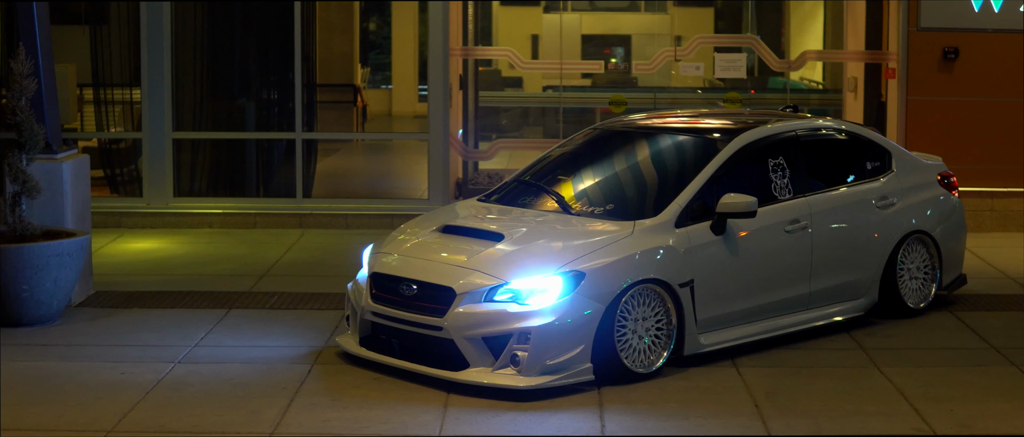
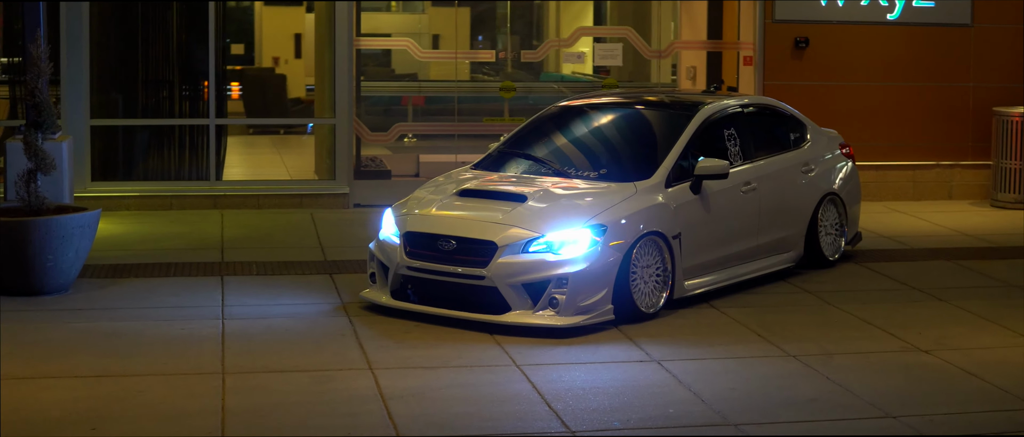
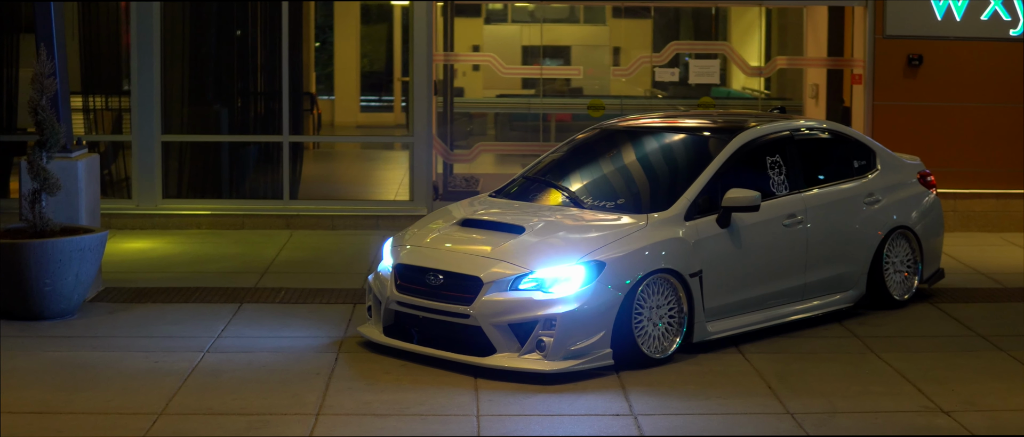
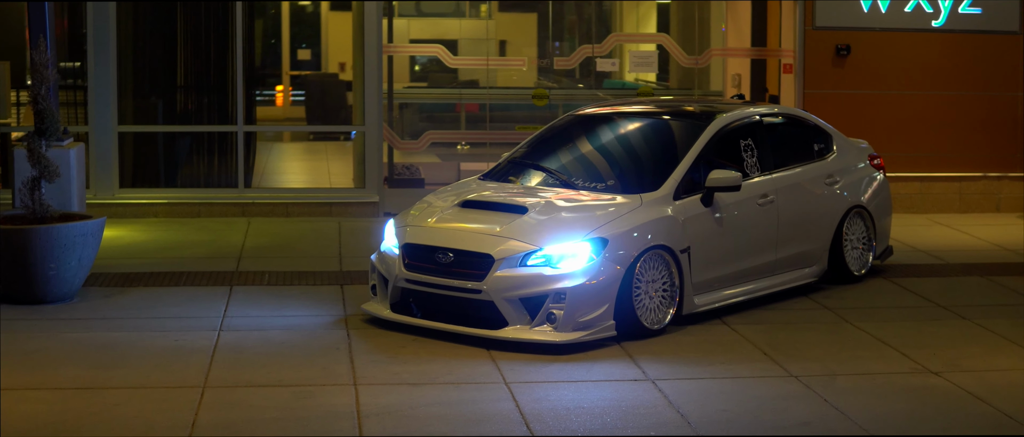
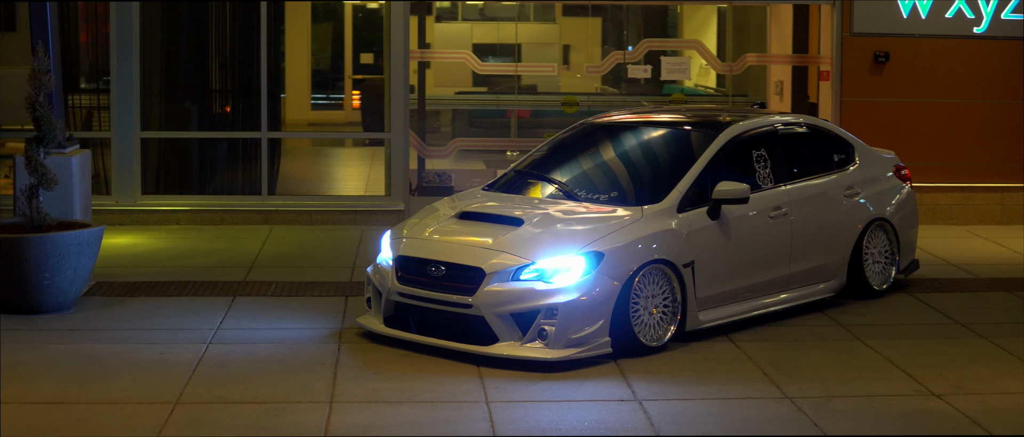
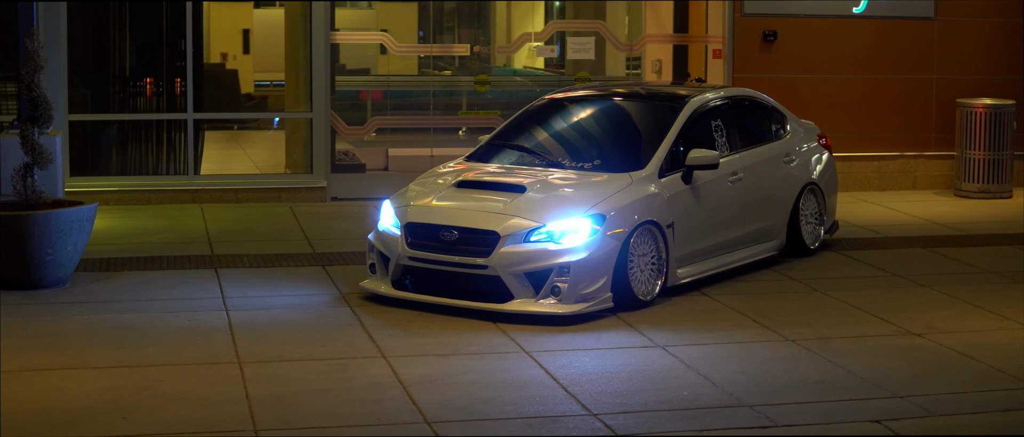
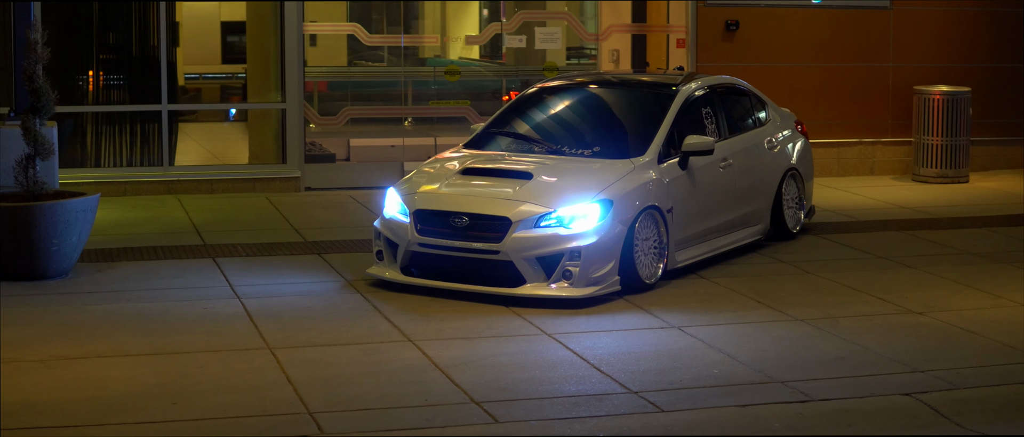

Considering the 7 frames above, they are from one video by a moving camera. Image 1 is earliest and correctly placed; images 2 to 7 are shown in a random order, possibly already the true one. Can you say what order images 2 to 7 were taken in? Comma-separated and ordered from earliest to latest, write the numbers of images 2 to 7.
3, 5, 4, 2, 6, 7
